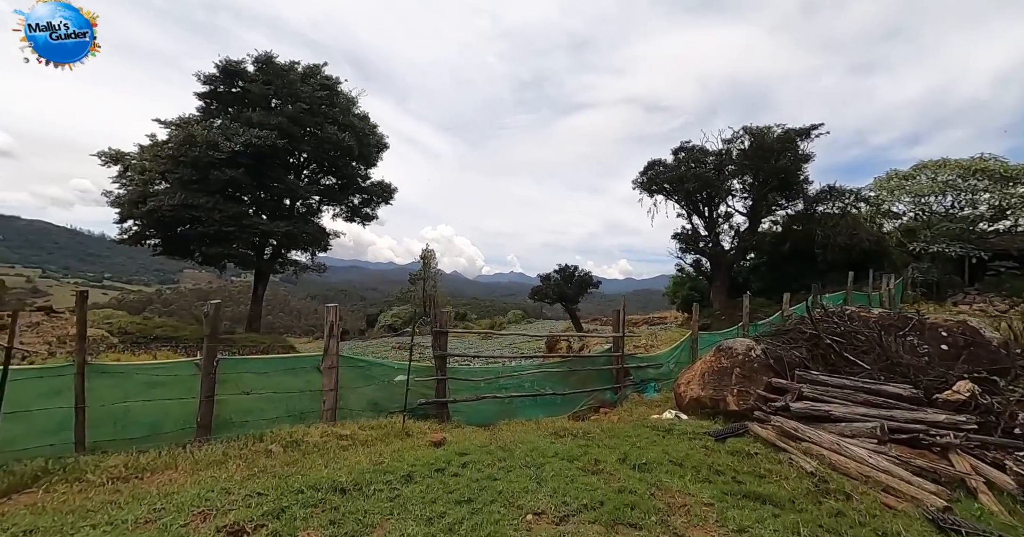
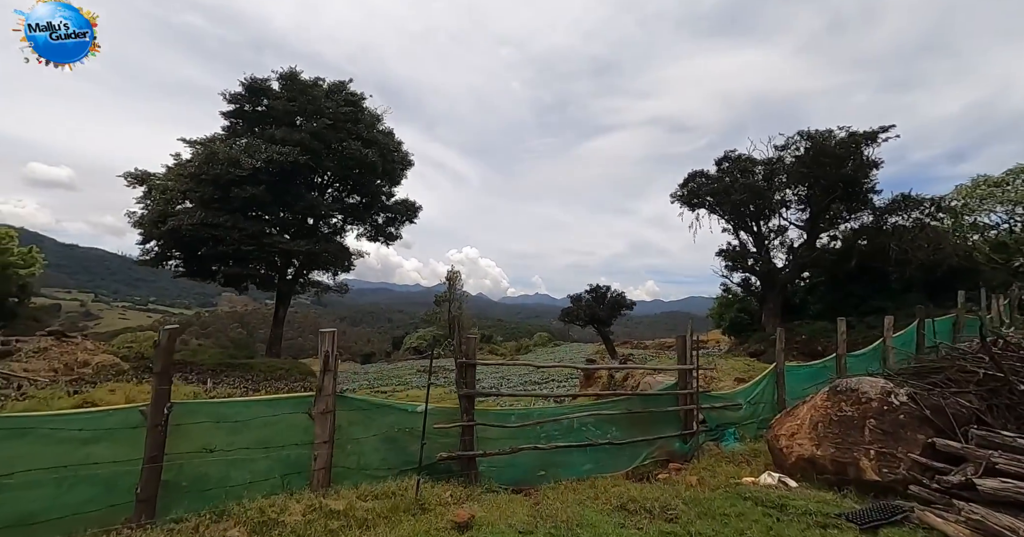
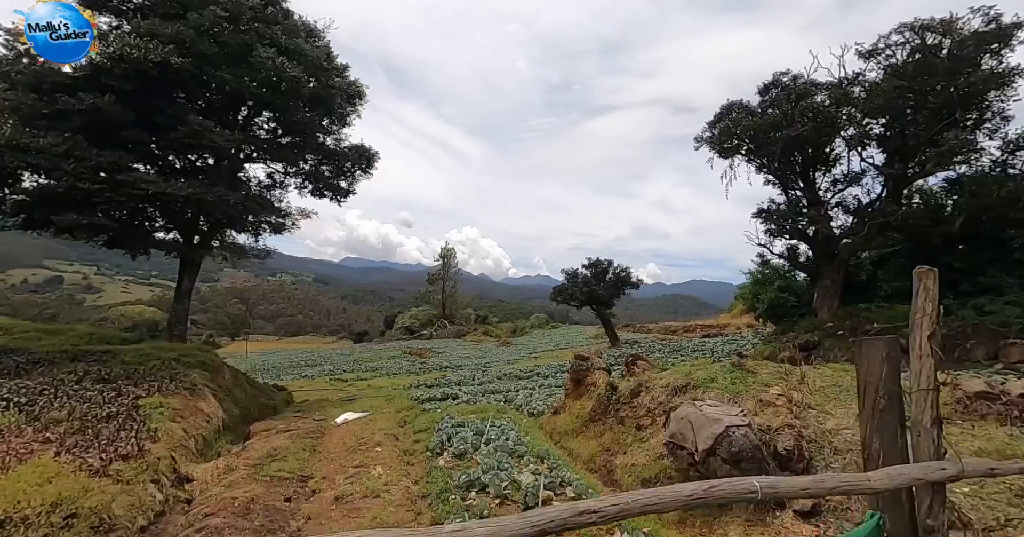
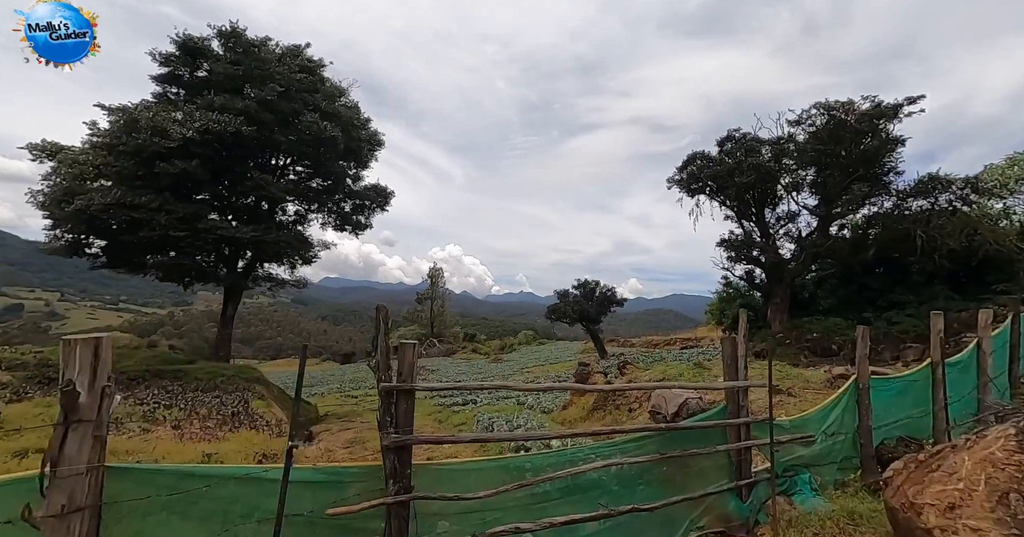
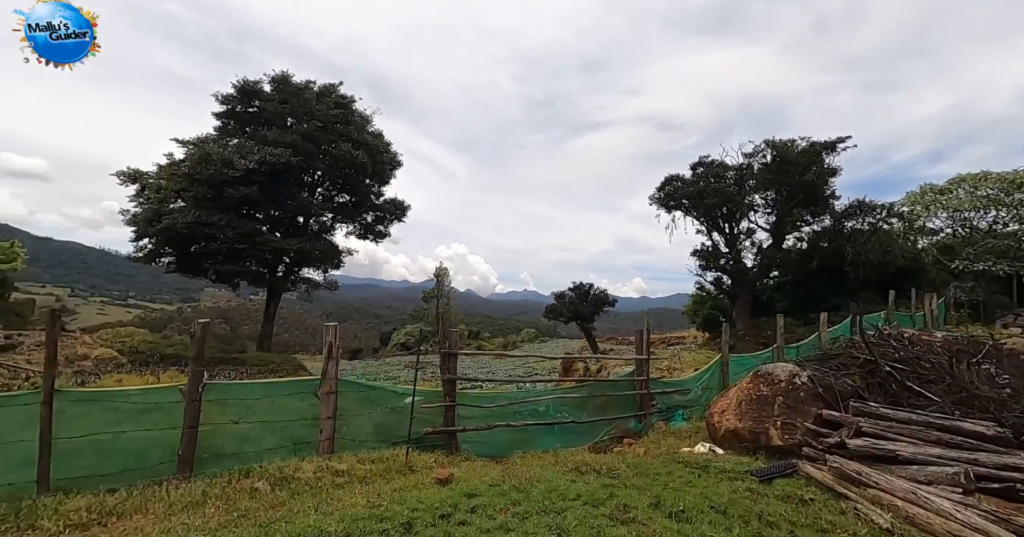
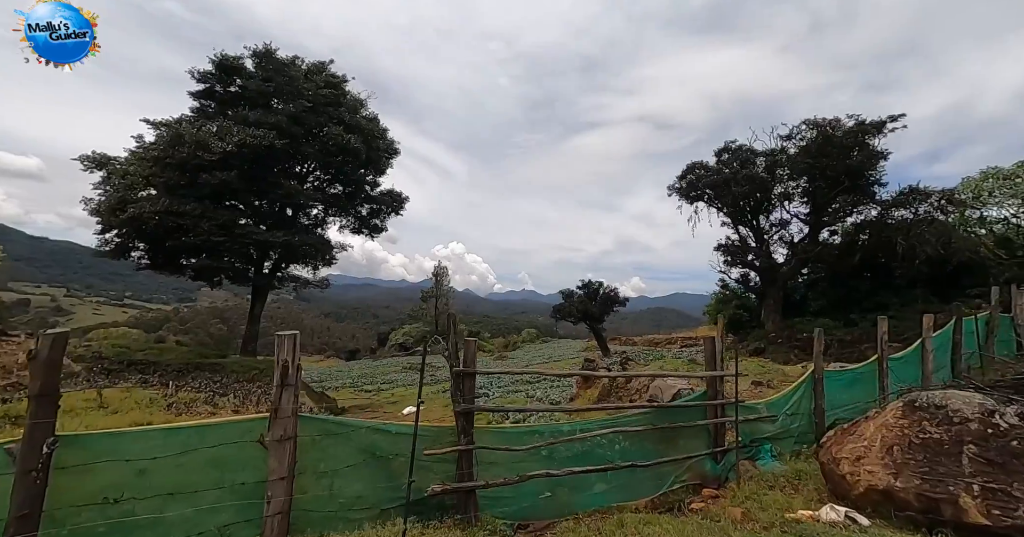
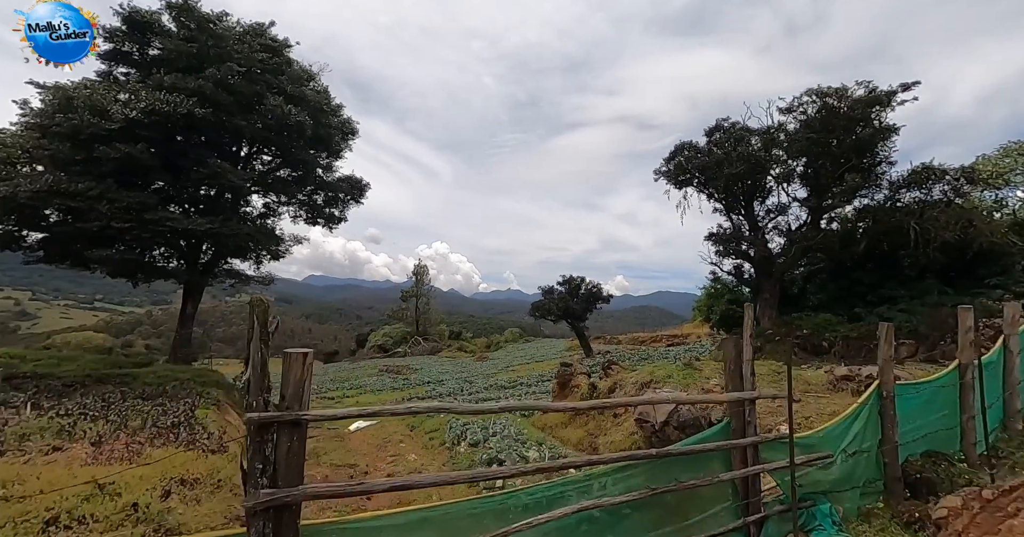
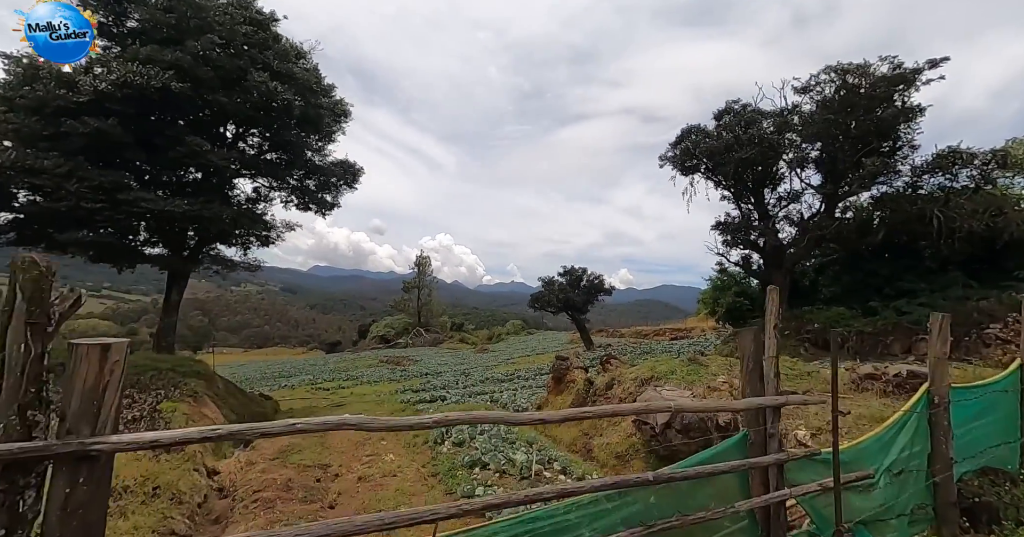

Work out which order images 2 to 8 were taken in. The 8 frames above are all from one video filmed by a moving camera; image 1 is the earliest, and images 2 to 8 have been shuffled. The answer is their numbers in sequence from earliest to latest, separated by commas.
5, 2, 6, 4, 7, 8, 3
